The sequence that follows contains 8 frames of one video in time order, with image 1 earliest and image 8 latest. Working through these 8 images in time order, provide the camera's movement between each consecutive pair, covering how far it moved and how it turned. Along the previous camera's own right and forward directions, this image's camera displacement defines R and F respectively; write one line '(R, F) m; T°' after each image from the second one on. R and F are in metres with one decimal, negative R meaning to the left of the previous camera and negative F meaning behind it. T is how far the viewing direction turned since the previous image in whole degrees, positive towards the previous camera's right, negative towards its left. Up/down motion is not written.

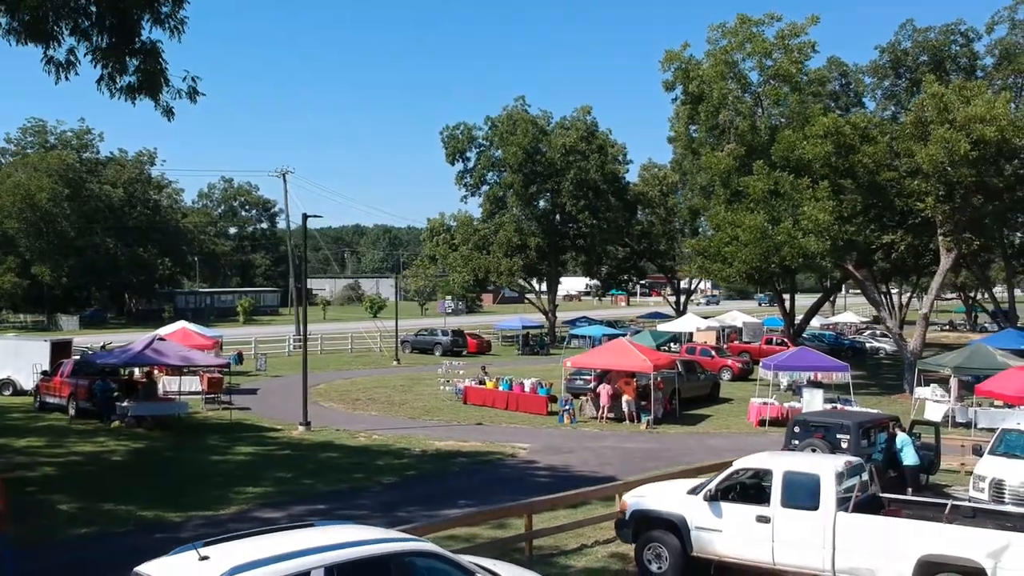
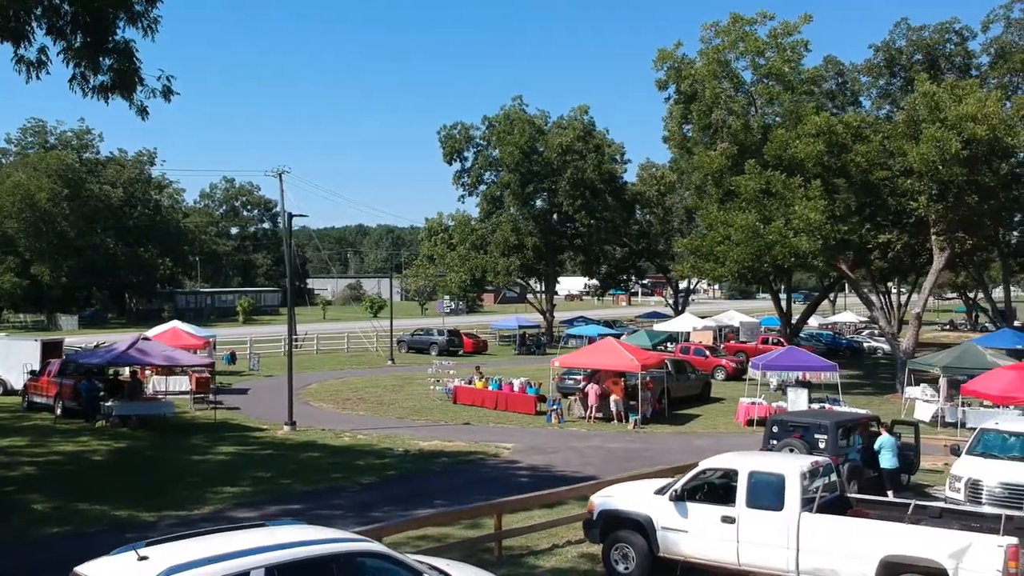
(+0.5, 0.0) m; 0°
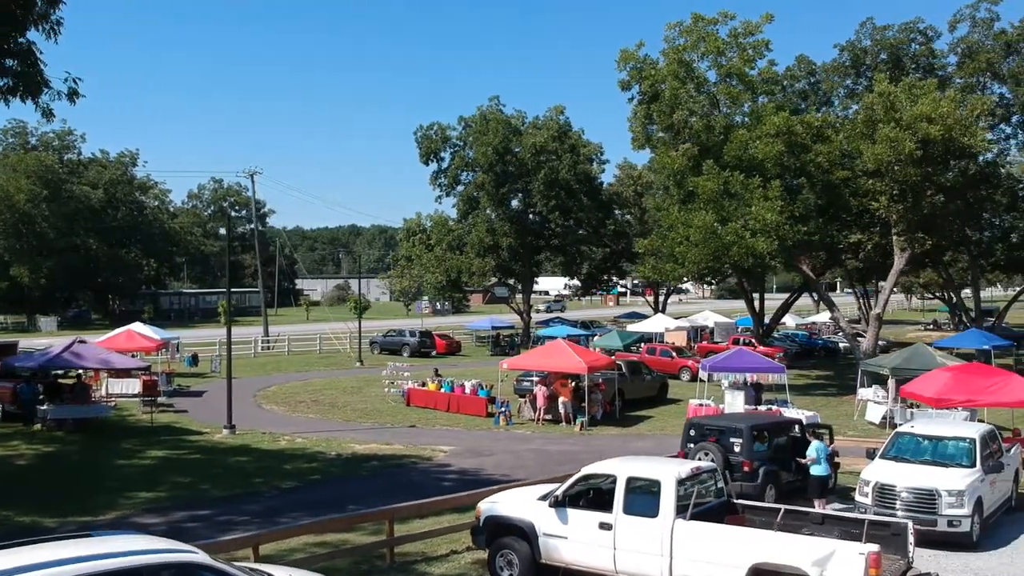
(+1.4, +0.1) m; 0°
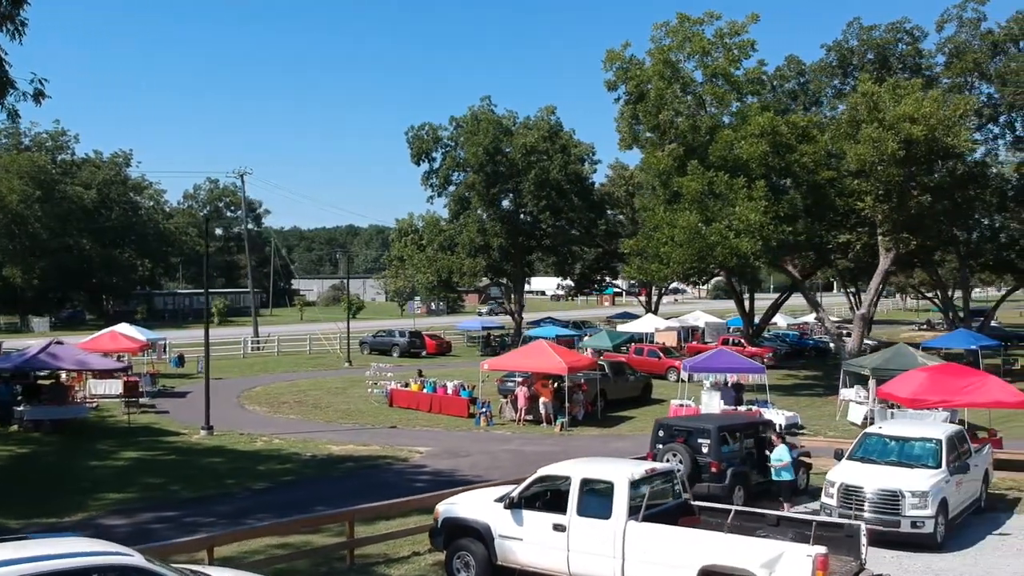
(+0.5, 0.0) m; 0°
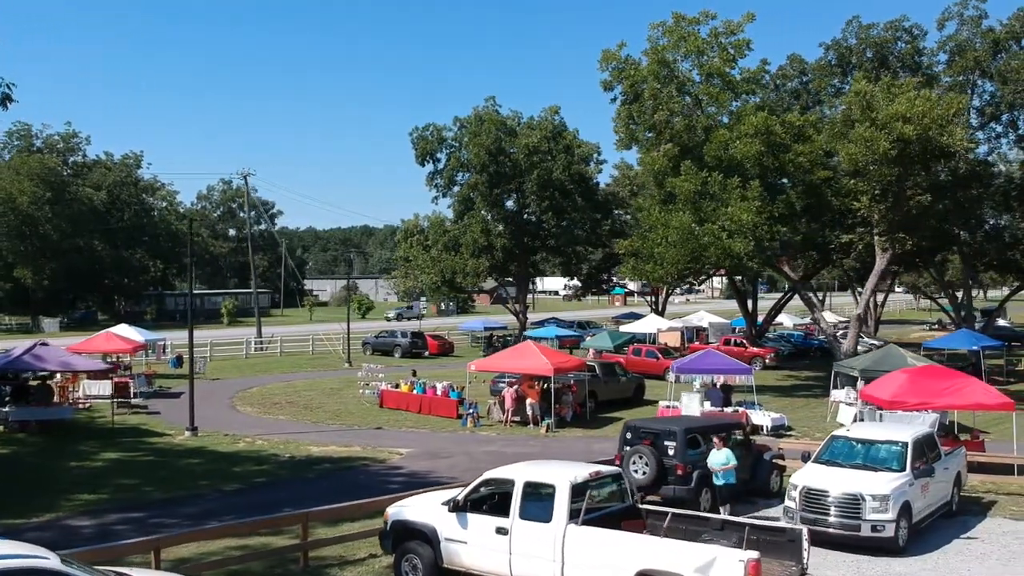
(+0.8, 0.0) m; -1°
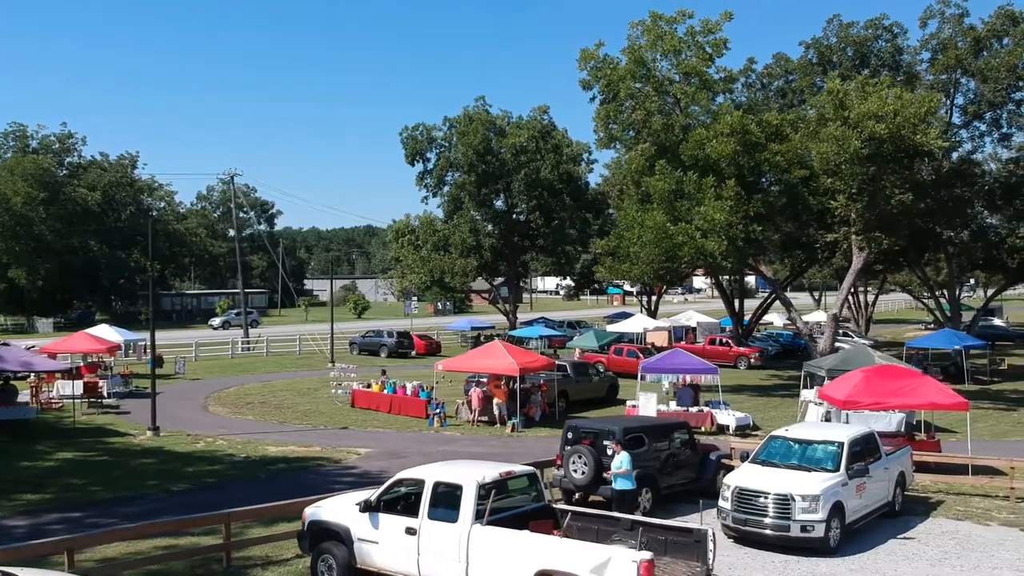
(+1.1, 0.0) m; 0°
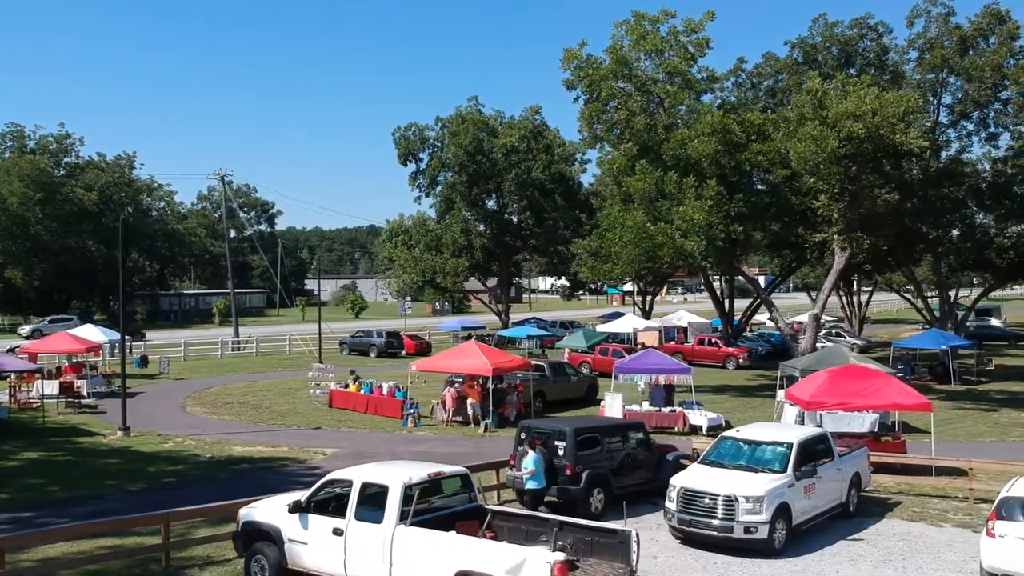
(+0.9, 0.0) m; 0°
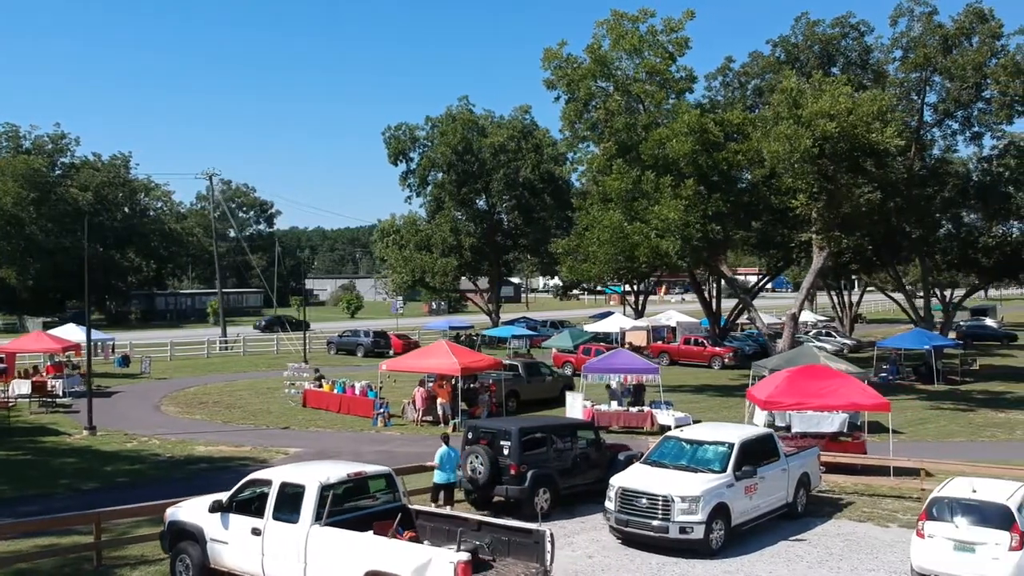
(+1.0, 0.0) m; 0°
